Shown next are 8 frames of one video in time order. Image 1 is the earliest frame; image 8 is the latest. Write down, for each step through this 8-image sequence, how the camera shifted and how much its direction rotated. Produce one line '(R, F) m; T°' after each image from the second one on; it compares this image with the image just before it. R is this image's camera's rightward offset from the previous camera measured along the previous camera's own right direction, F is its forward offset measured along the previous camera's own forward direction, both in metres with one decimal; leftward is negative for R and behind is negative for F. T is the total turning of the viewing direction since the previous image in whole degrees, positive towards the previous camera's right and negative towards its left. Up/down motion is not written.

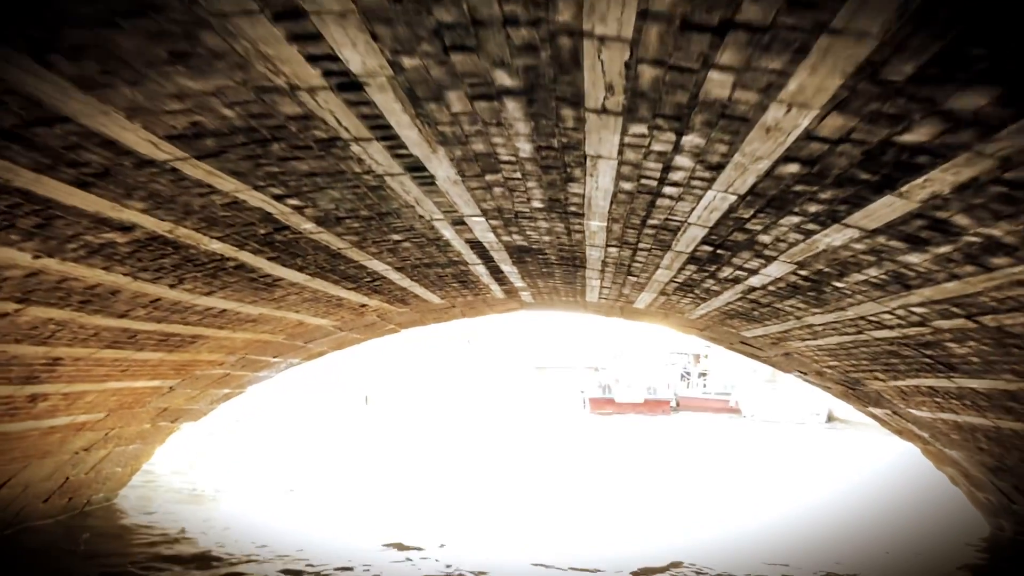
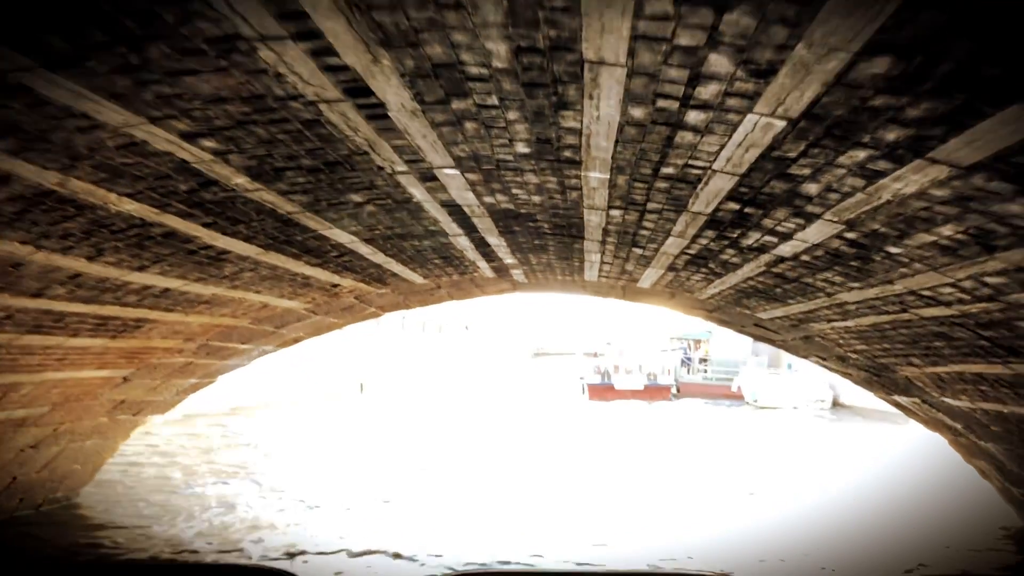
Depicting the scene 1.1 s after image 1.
(+0.1, +1.1) m; 0°
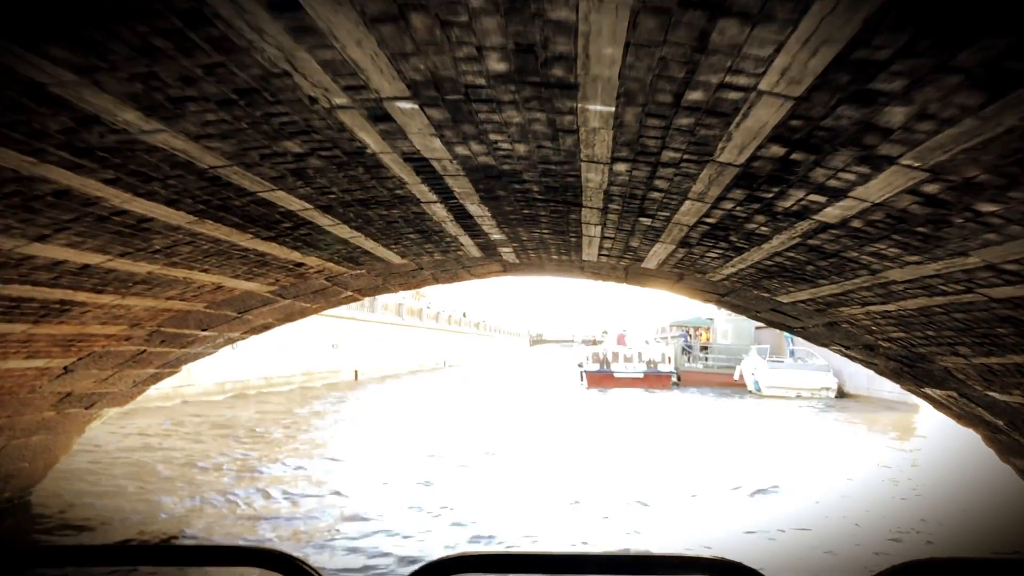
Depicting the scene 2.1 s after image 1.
(+0.1, +1.1) m; 0°
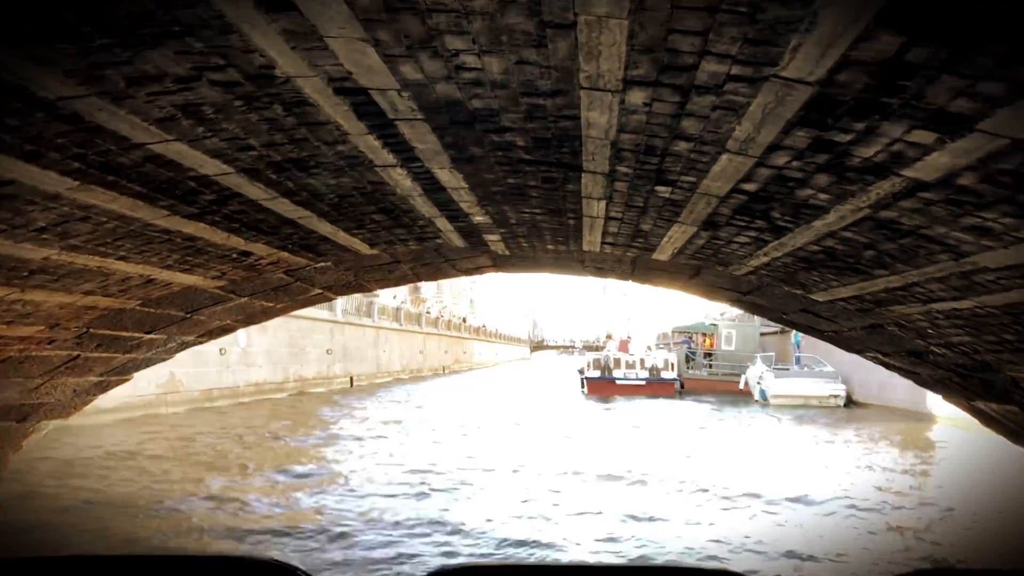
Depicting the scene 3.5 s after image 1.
(+0.1, +1.3) m; 0°
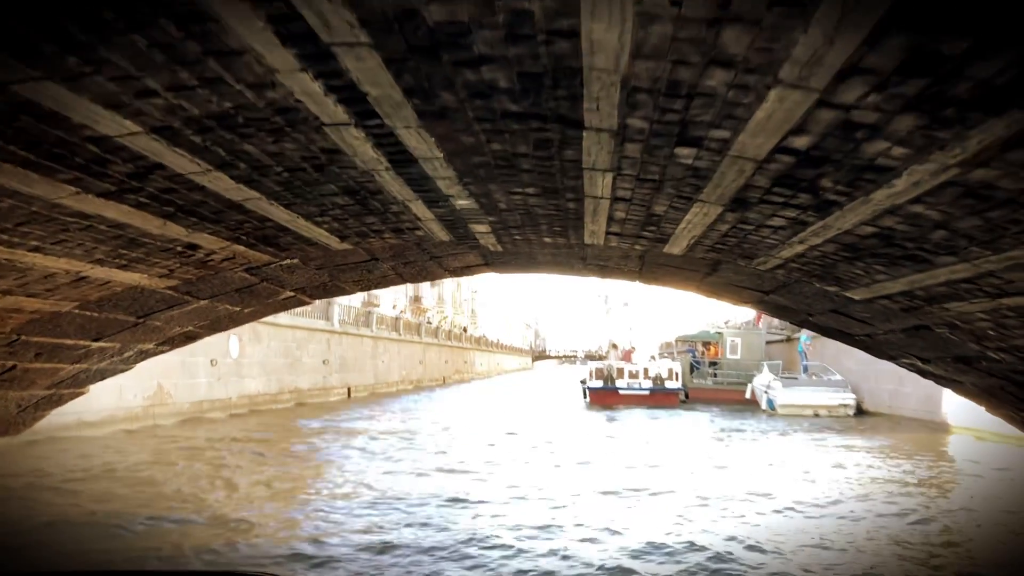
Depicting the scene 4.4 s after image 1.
(+0.1, +1.0) m; 0°
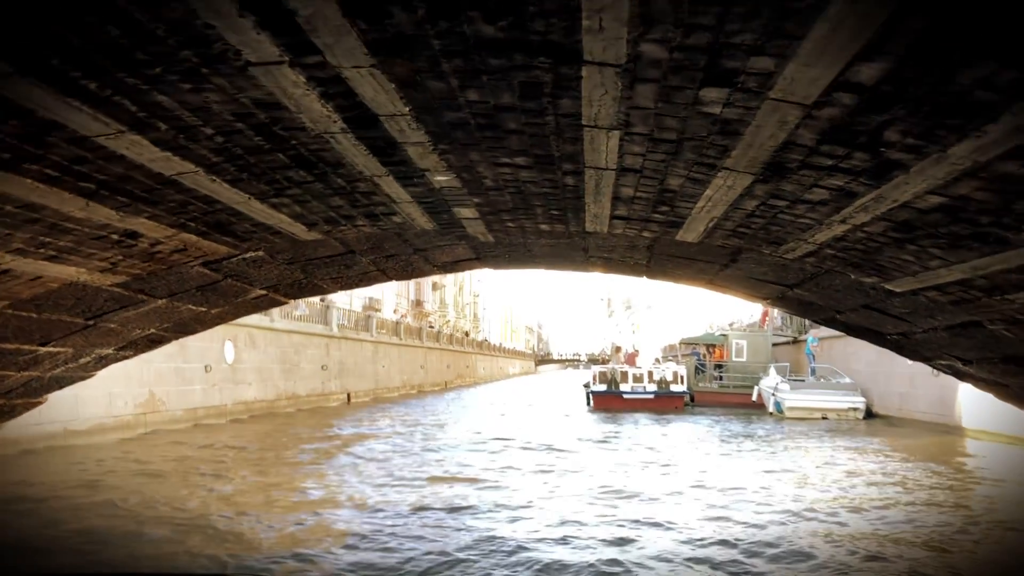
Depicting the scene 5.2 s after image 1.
(+0.1, +0.8) m; 0°
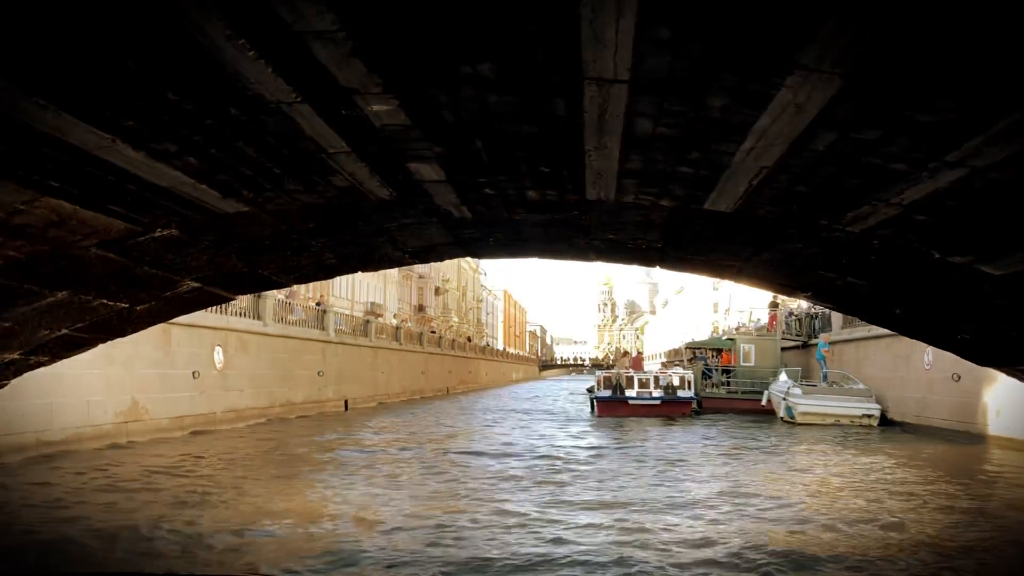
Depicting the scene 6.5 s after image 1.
(+0.1, +1.4) m; 0°
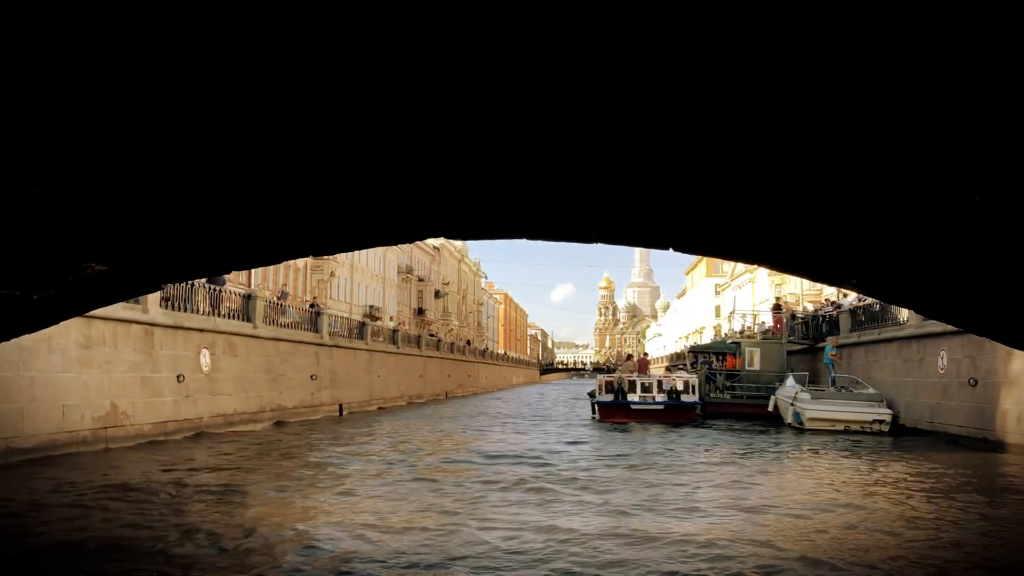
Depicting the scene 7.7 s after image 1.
(+0.1, +1.2) m; 0°
